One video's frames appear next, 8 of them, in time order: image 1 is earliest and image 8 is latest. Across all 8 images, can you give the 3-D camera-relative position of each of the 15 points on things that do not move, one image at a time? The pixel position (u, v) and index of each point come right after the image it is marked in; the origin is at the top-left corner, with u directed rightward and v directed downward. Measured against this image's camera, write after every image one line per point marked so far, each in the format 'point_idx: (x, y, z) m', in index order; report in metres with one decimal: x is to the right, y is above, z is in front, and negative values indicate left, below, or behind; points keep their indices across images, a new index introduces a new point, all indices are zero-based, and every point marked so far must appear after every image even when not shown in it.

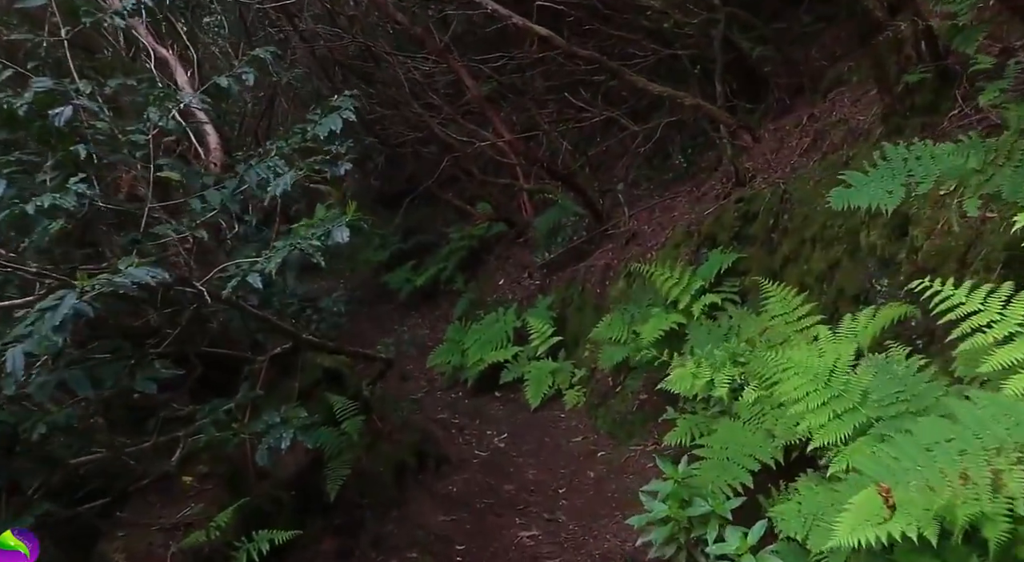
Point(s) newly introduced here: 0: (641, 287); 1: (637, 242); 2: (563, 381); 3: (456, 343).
0: (+1.2, -0.1, +8.3) m
1: (+1.4, +0.4, +9.7) m
2: (+0.5, -1.0, +9.1) m
3: (-0.7, -0.7, +11.3) m
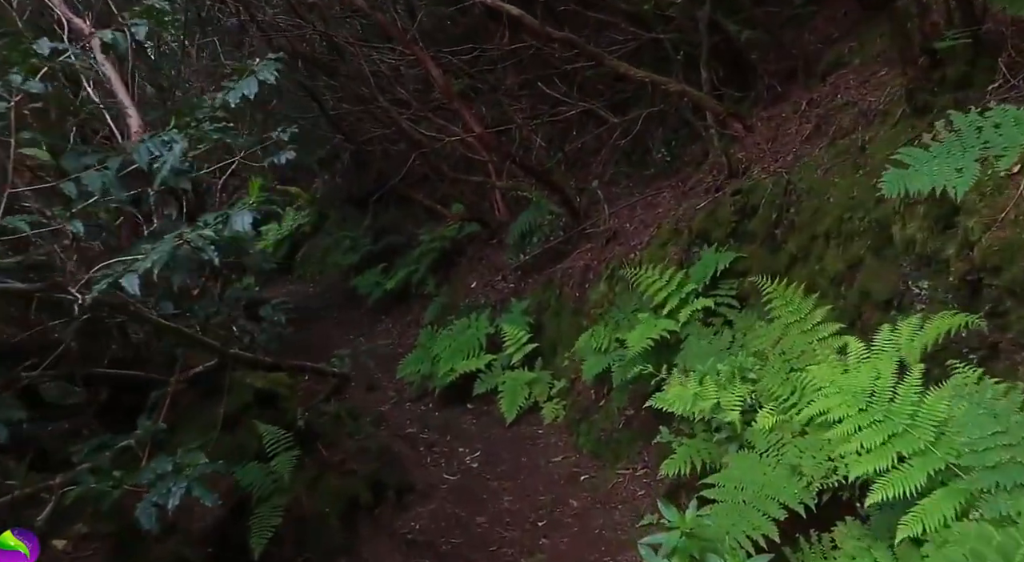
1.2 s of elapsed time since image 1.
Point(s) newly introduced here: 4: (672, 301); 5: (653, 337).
0: (+1.0, -0.1, +7.6) m
1: (+1.1, +0.4, +8.9) m
2: (+0.3, -1.0, +8.4) m
3: (-1.0, -0.8, +10.5) m
4: (+1.1, -0.2, +6.1) m
5: (+0.9, -0.4, +5.9) m
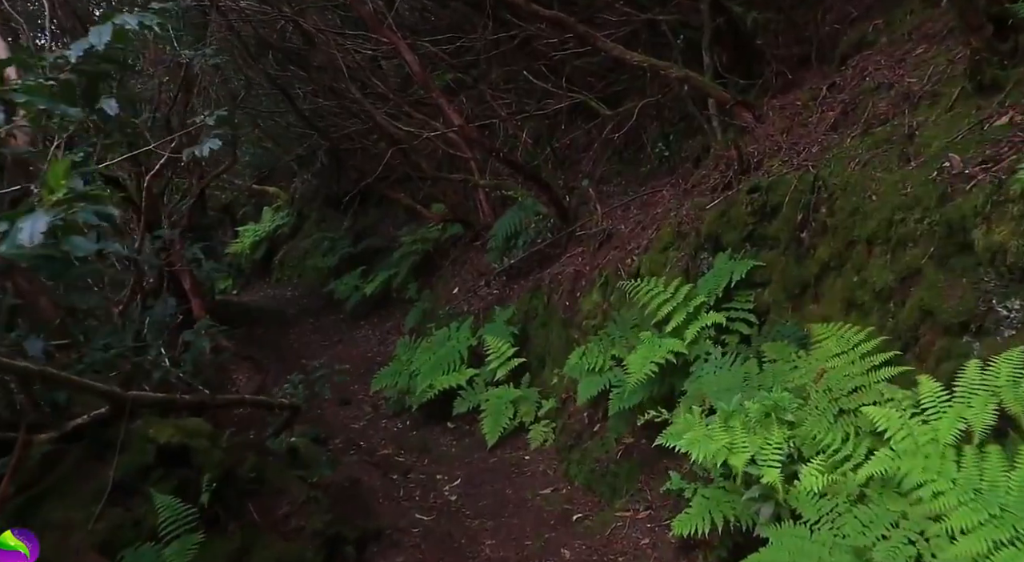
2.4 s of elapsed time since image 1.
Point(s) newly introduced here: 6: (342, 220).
0: (+0.8, -0.1, +6.8) m
1: (+0.9, +0.3, +8.1) m
2: (+0.1, -1.1, +7.6) m
3: (-1.1, -0.9, +9.7) m
4: (+1.0, -0.3, +5.3) m
5: (+0.8, -0.5, +5.1) m
6: (-3.1, +1.1, +16.4) m
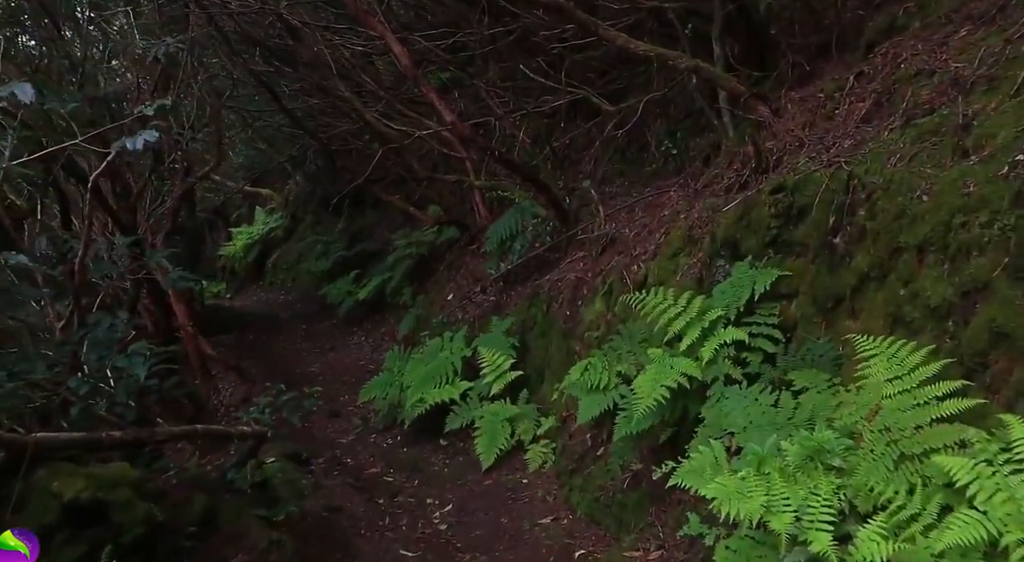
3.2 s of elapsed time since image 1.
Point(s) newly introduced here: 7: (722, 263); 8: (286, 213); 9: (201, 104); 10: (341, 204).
0: (+0.8, -0.2, +6.2) m
1: (+0.9, +0.3, +7.6) m
2: (+0.1, -1.2, +7.0) m
3: (-1.2, -0.9, +9.1) m
4: (+0.9, -0.3, +4.7) m
5: (+0.8, -0.5, +4.5) m
6: (-3.1, +1.0, +15.8) m
7: (+1.2, +0.1, +5.2) m
8: (-4.2, +1.3, +17.1) m
9: (-3.9, +2.2, +11.4) m
10: (-3.0, +1.3, +15.8) m
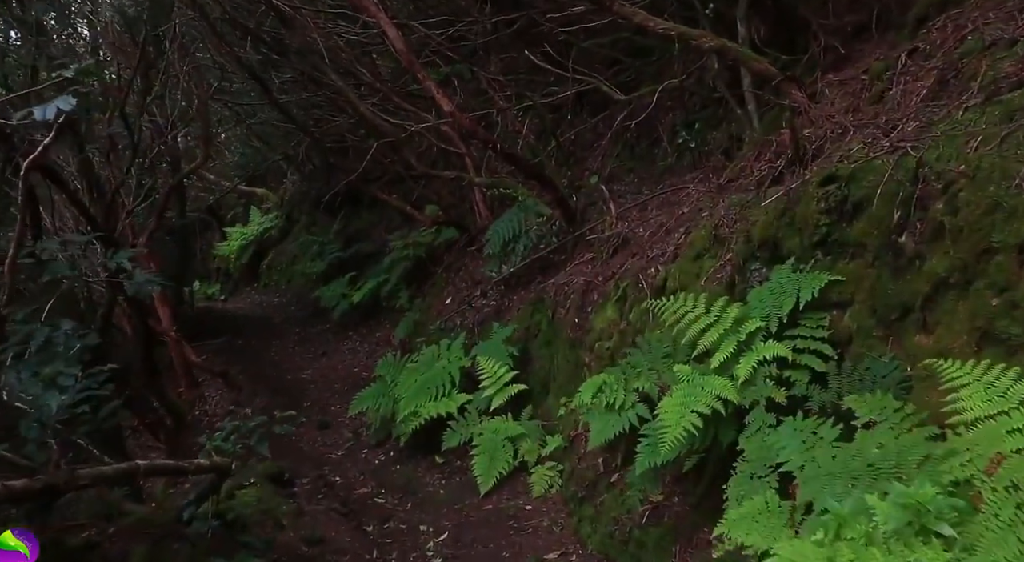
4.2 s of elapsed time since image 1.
0: (+0.8, -0.2, +5.6) m
1: (+0.9, +0.2, +6.9) m
2: (+0.1, -1.2, +6.4) m
3: (-1.2, -1.0, +8.4) m
4: (+0.9, -0.3, +4.0) m
5: (+0.8, -0.6, +3.9) m
6: (-3.1, +1.0, +15.2) m
7: (+1.2, +0.1, +4.5) m
8: (-4.2, +1.2, +16.5) m
9: (-3.9, +2.2, +10.7) m
10: (-3.0, +1.3, +15.2) m
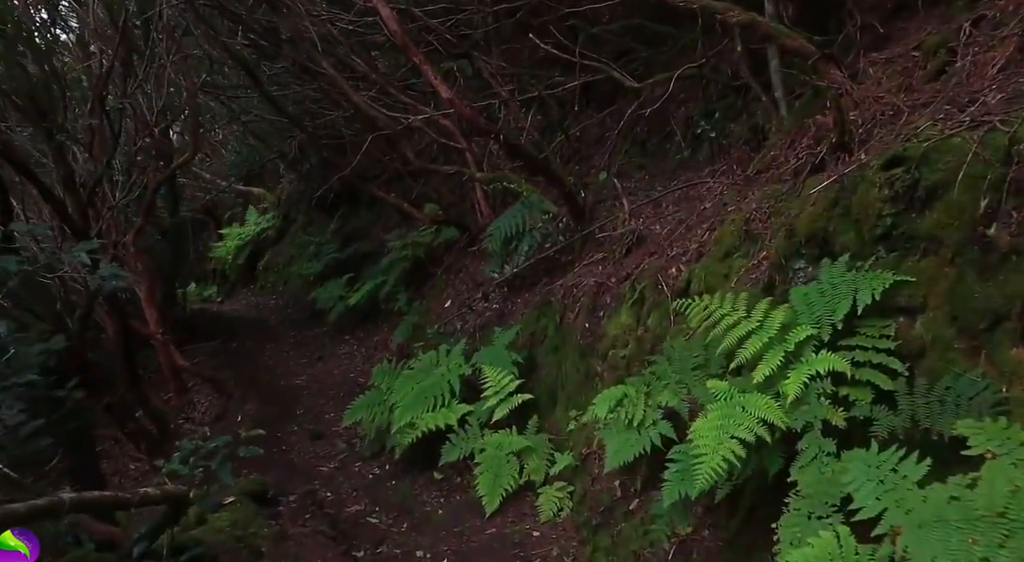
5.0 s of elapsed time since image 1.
0: (+0.8, -0.2, +5.0) m
1: (+0.9, +0.2, +6.3) m
2: (+0.1, -1.2, +5.8) m
3: (-1.1, -1.0, +7.9) m
4: (+1.0, -0.3, +3.5) m
5: (+0.8, -0.6, +3.3) m
6: (-3.0, +1.0, +14.6) m
7: (+1.3, +0.1, +3.9) m
8: (-4.2, +1.2, +15.9) m
9: (-3.9, +2.2, +10.2) m
10: (-2.9, +1.3, +14.6) m
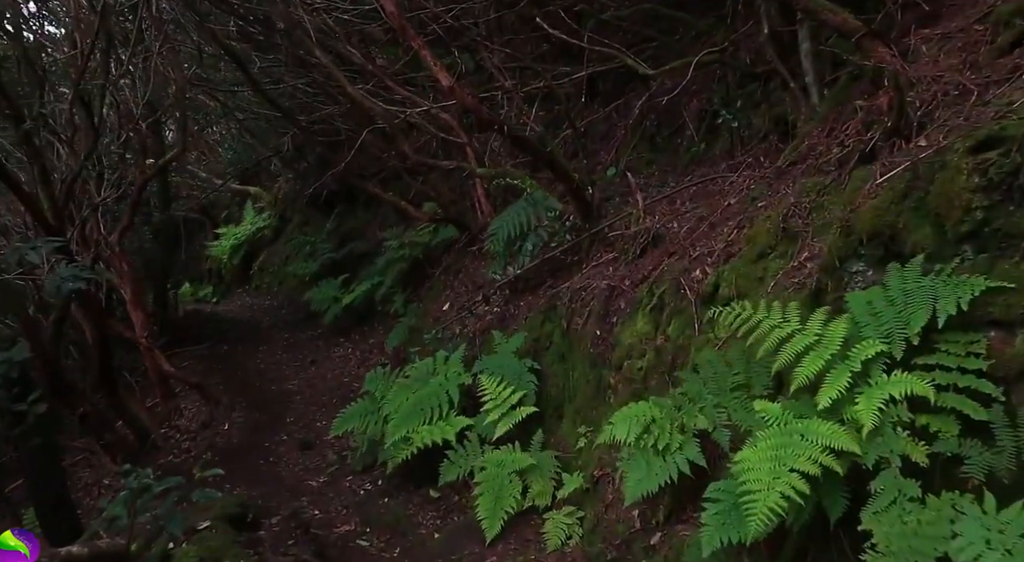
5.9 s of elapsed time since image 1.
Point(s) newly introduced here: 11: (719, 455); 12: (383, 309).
0: (+0.9, -0.3, +4.4) m
1: (+1.0, +0.2, +5.8) m
2: (+0.2, -1.2, +5.2) m
3: (-1.1, -1.0, +7.3) m
4: (+1.0, -0.4, +2.9) m
5: (+0.9, -0.6, +2.7) m
6: (-3.0, +0.9, +14.0) m
7: (+1.3, +0.1, +3.4) m
8: (-4.1, +1.2, +15.4) m
9: (-3.8, +2.2, +9.6) m
10: (-2.9, +1.3, +14.1) m
11: (+0.9, -0.7, +3.8) m
12: (-1.6, -0.3, +10.6) m
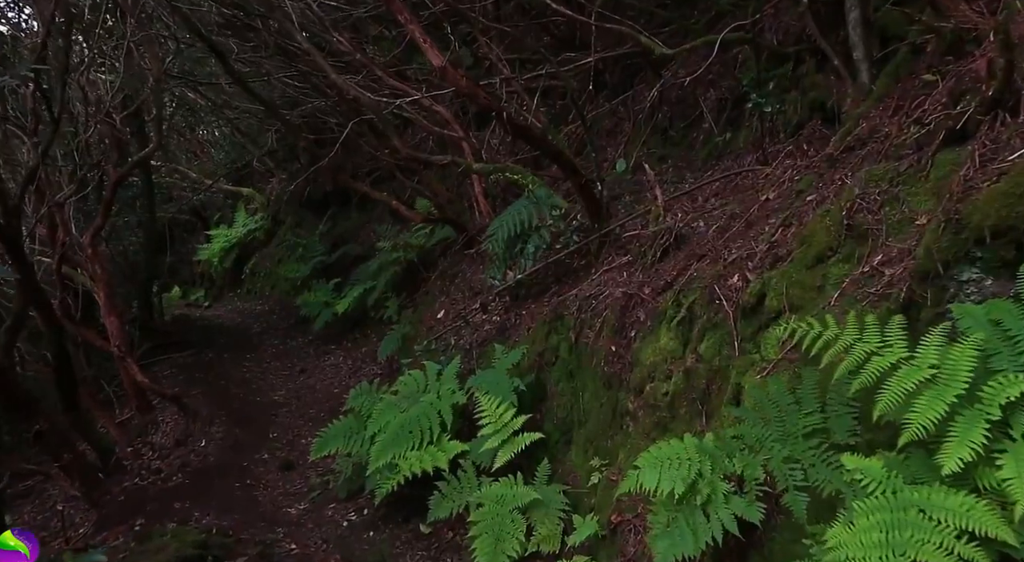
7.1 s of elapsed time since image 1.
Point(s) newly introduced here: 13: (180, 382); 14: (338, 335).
0: (+0.9, -0.3, +3.6) m
1: (+1.0, +0.2, +5.0) m
2: (+0.2, -1.3, +4.4) m
3: (-1.1, -1.0, +6.5) m
4: (+1.0, -0.4, +2.1) m
5: (+0.9, -0.6, +1.9) m
6: (-3.0, +0.9, +13.2) m
7: (+1.3, 0.0, +2.6) m
8: (-4.1, +1.1, +14.6) m
9: (-3.8, +2.1, +8.8) m
10: (-2.9, +1.2, +13.3) m
11: (+0.9, -0.8, +3.0) m
12: (-1.6, -0.4, +9.9) m
13: (-3.8, -1.1, +10.1) m
14: (-2.1, -0.6, +10.3) m
